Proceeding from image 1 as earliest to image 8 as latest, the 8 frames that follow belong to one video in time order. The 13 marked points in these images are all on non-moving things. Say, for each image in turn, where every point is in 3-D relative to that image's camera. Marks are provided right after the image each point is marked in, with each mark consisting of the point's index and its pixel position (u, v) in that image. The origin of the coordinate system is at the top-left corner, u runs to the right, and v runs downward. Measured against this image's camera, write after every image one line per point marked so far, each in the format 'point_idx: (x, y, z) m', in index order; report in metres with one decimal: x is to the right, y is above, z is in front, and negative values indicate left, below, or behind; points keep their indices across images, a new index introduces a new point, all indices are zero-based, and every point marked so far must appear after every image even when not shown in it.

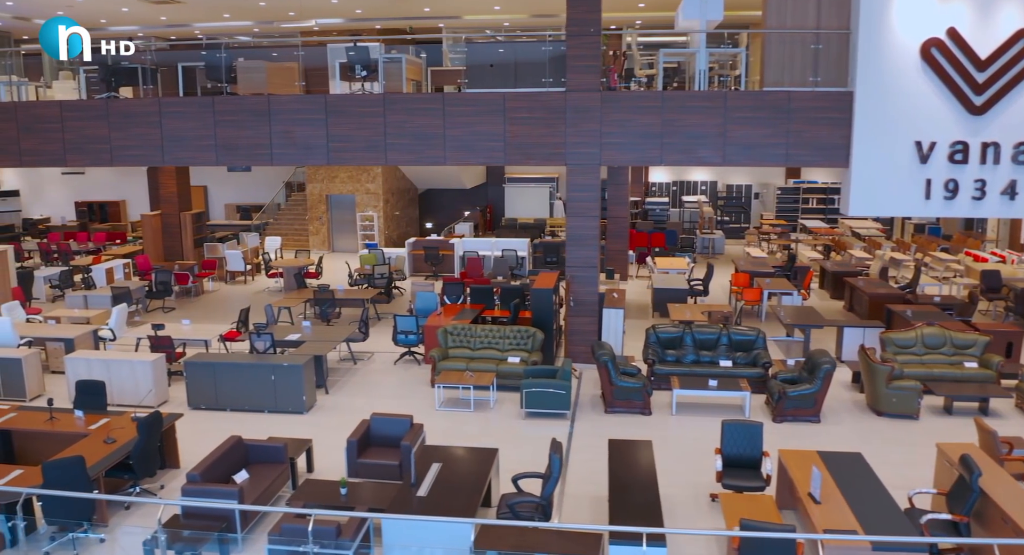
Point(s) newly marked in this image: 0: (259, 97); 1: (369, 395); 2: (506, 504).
0: (-4.7, +3.3, +12.1) m
1: (-2.4, -2.0, +11.2) m
2: (0.0, -2.5, +7.3) m
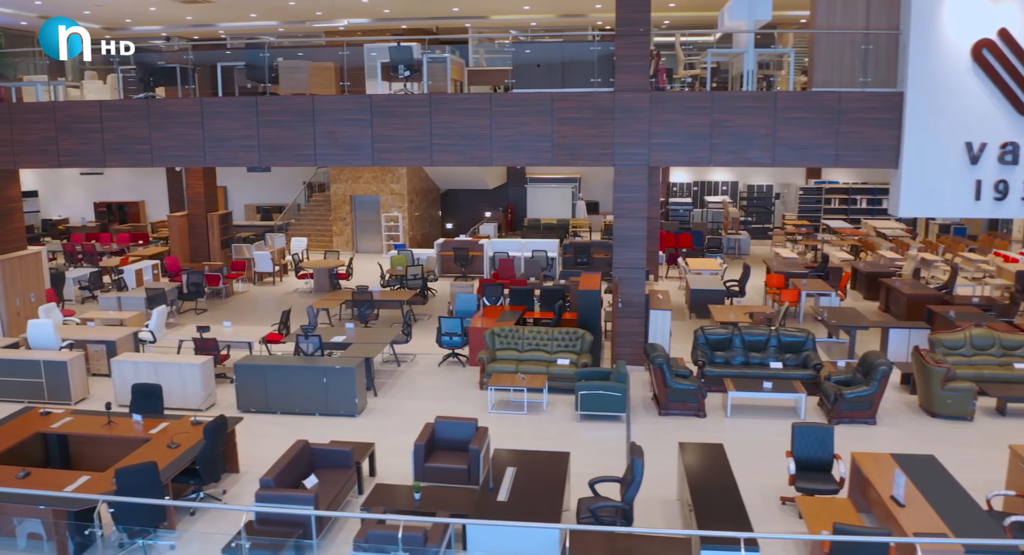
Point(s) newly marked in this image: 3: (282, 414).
0: (-3.8, +3.3, +12.0) m
1: (-1.6, -2.1, +11.1) m
2: (+0.9, -2.5, +7.2) m
3: (-3.7, -2.2, +10.6) m
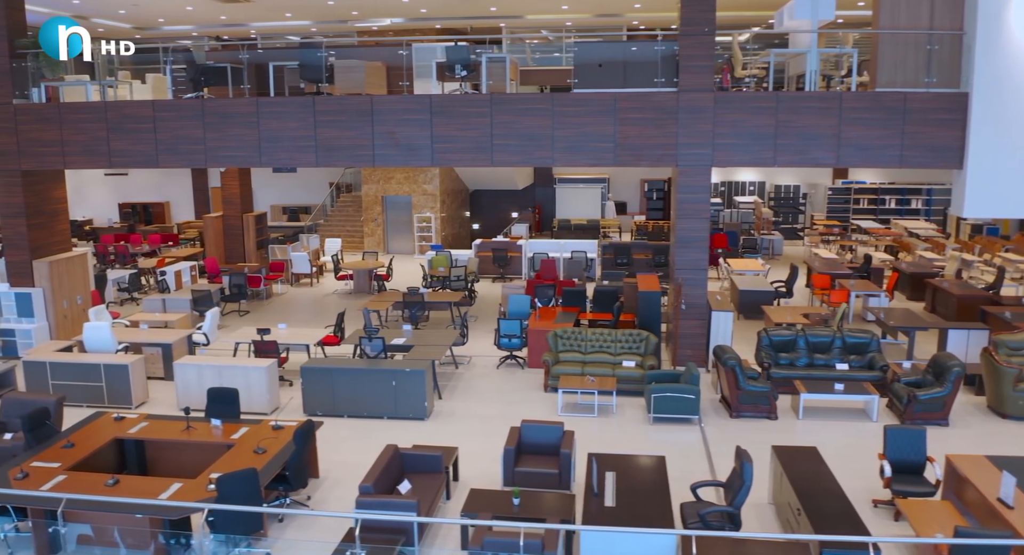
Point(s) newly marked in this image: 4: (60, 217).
0: (-2.7, +3.3, +11.9) m
1: (-0.5, -2.1, +11.0) m
2: (+2.0, -2.6, +7.1) m
3: (-2.6, -2.2, +10.5) m
4: (-9.5, +1.3, +13.8) m
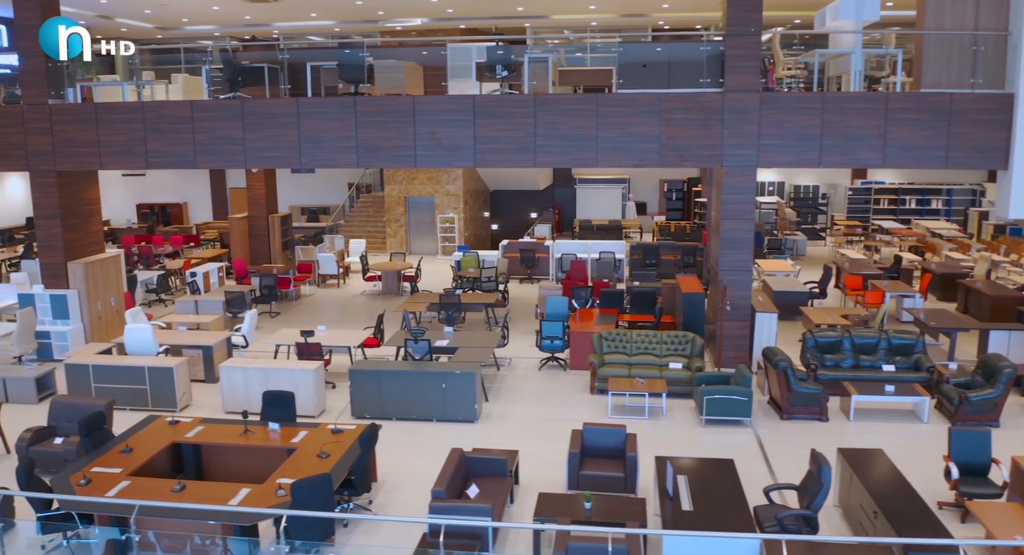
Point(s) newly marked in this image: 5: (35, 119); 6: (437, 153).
0: (-2.0, +3.3, +11.8) m
1: (+0.3, -2.1, +10.9) m
2: (+2.8, -2.6, +7.1) m
3: (-1.8, -2.3, +10.4) m
4: (-8.7, +1.3, +13.7) m
5: (-9.2, +3.1, +12.6) m
6: (-1.3, +2.3, +11.9) m
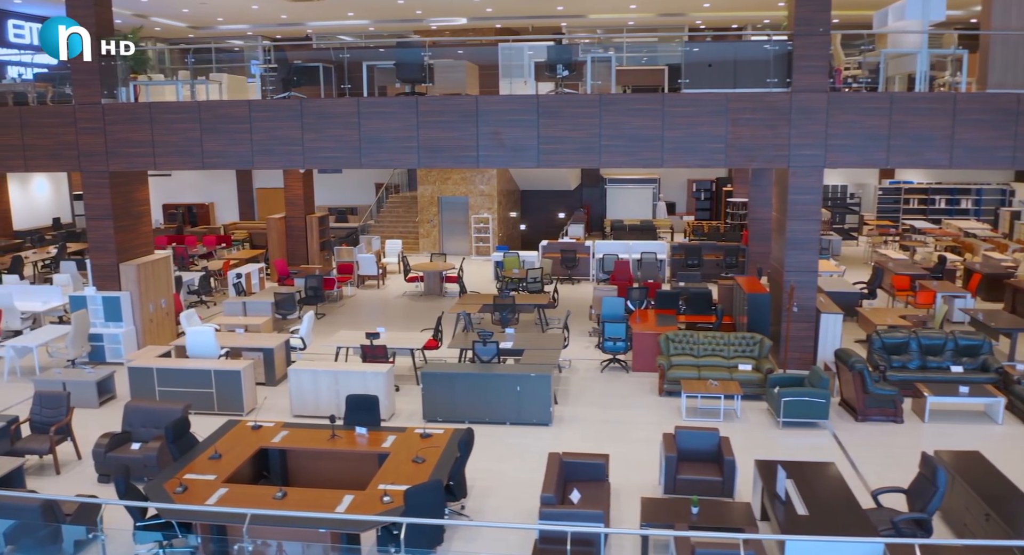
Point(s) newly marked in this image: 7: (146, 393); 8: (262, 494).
0: (-0.8, +3.2, +11.7) m
1: (+1.5, -2.1, +10.8) m
2: (+4.0, -2.6, +7.0) m
3: (-0.7, -2.3, +10.3) m
4: (-7.6, +1.2, +13.5) m
5: (-8.1, +3.0, +12.4) m
6: (-0.2, +2.2, +11.8) m
7: (-6.0, -1.9, +10.8) m
8: (-2.8, -2.4, +7.3) m
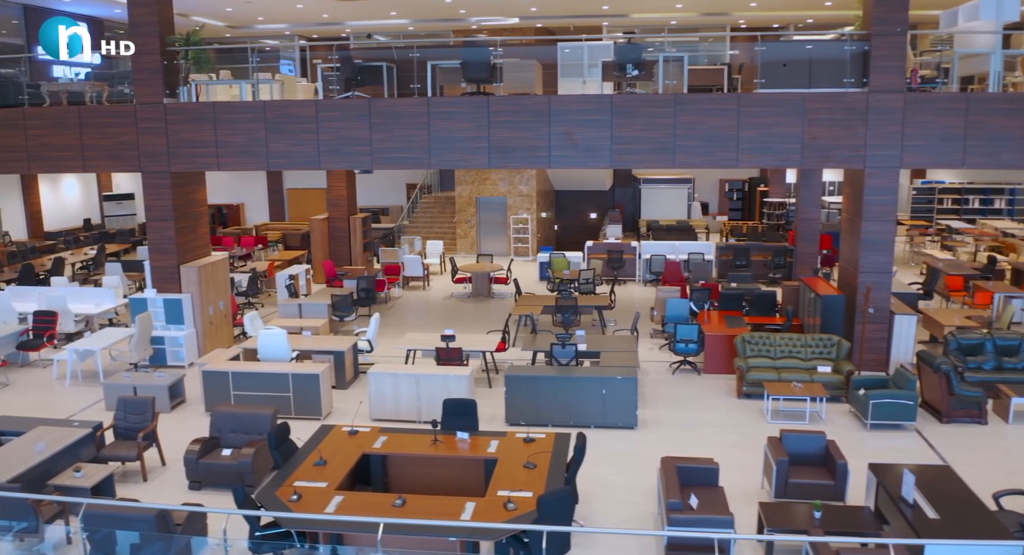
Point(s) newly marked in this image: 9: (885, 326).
0: (+0.4, +3.2, +11.6) m
1: (+2.8, -2.2, +10.7) m
2: (+5.3, -2.6, +7.0) m
3: (+0.6, -2.3, +10.2) m
4: (-6.3, +1.2, +13.3) m
5: (-6.8, +3.0, +12.2) m
6: (+1.1, +2.2, +11.6) m
7: (-4.7, -1.9, +10.6) m
8: (-1.4, -2.4, +7.1) m
9: (+6.6, -0.8, +11.5) m
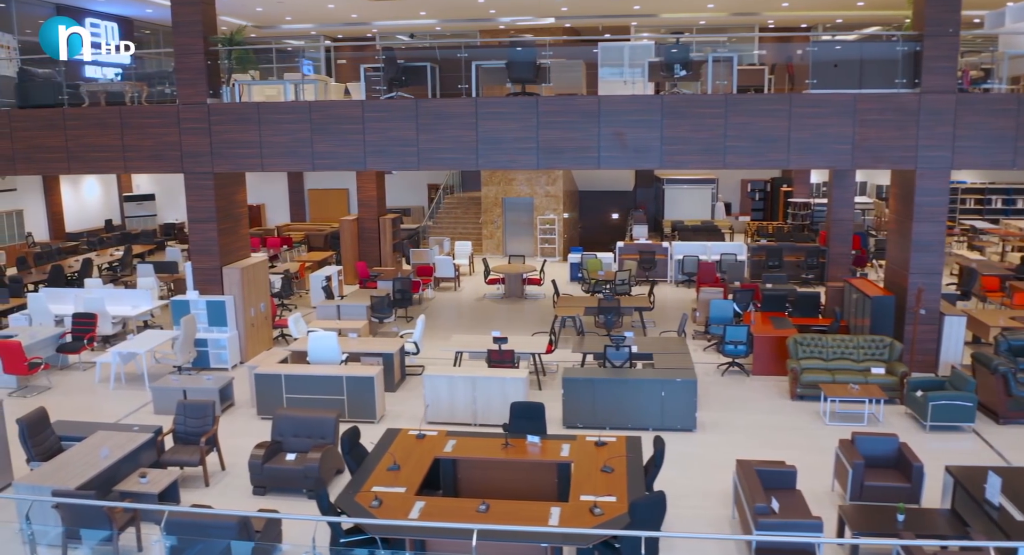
0: (+1.3, +3.2, +11.5) m
1: (+3.7, -2.2, +10.7) m
2: (+6.3, -2.7, +6.9) m
3: (+1.5, -2.4, +10.1) m
4: (-5.5, +1.1, +13.2) m
5: (-5.9, +2.9, +12.1) m
6: (+1.9, +2.2, +11.6) m
7: (-3.9, -2.0, +10.5) m
8: (-0.5, -2.5, +7.1) m
9: (+7.5, -0.9, +11.5) m
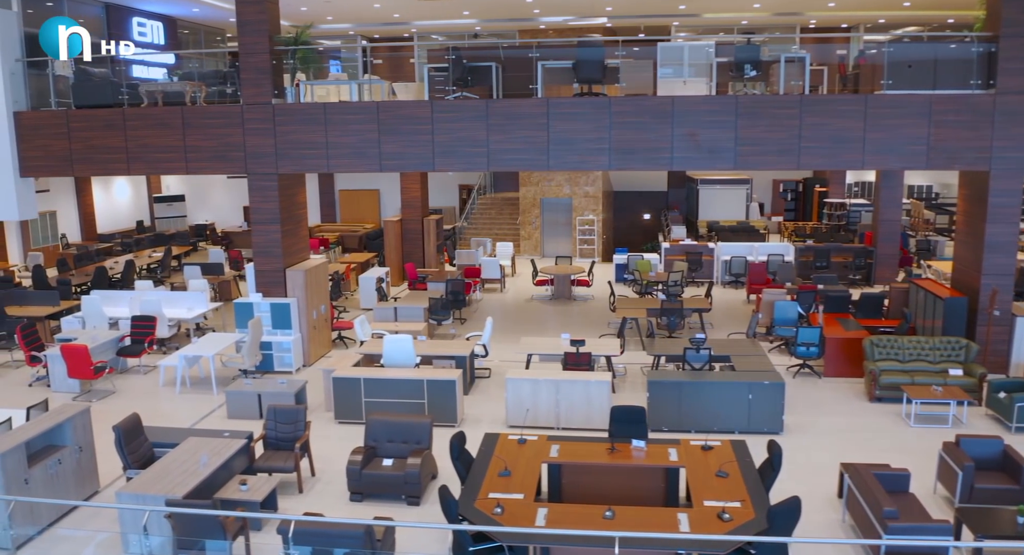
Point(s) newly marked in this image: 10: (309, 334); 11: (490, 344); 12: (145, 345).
0: (+2.6, +3.1, +11.4) m
1: (+4.9, -2.2, +10.6) m
2: (+7.6, -2.7, +6.9) m
3: (+2.8, -2.4, +10.0) m
4: (-4.2, +1.1, +13.0) m
5: (-4.7, +2.9, +12.0) m
6: (+3.2, +2.1, +11.5) m
7: (-2.6, -2.0, +10.4) m
8: (+0.8, -2.5, +7.0) m
9: (+8.7, -0.9, +11.5) m
10: (-3.8, -1.1, +12.3) m
11: (-0.4, -1.2, +11.9) m
12: (-6.9, -1.3, +12.3) m
